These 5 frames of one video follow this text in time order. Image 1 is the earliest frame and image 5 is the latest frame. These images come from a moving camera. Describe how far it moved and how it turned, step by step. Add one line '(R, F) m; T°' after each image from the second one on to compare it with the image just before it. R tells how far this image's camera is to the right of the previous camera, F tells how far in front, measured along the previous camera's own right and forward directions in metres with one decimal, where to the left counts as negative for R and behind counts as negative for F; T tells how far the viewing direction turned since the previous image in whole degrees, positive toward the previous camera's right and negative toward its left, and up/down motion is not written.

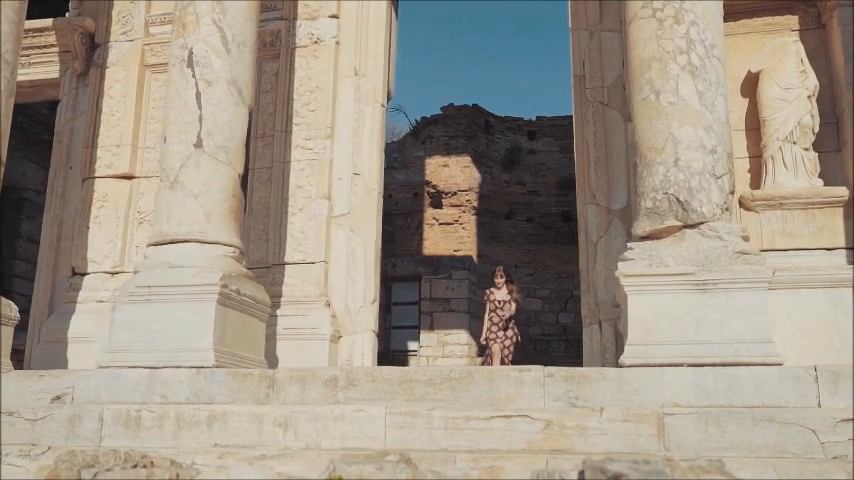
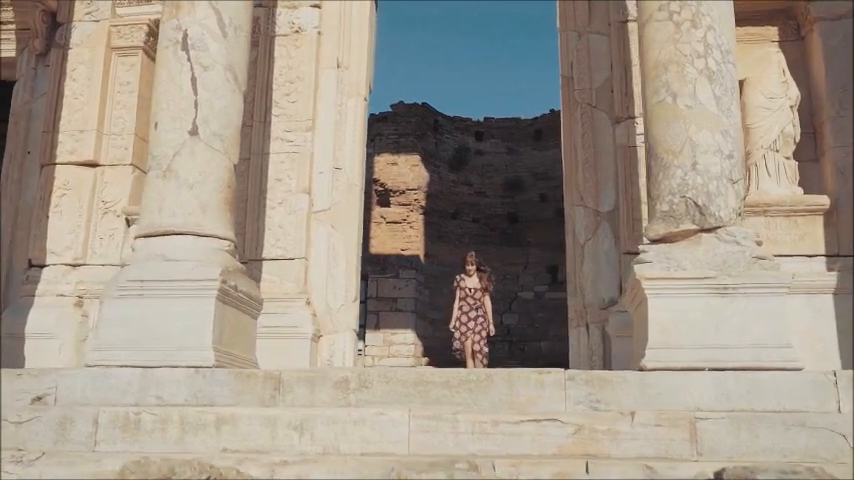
(-0.5, +0.2) m; +5°
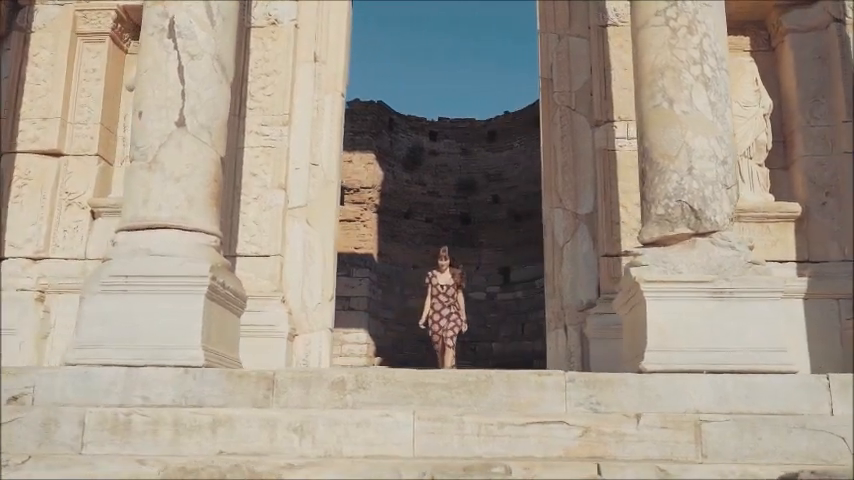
(-0.4, +0.1) m; +4°
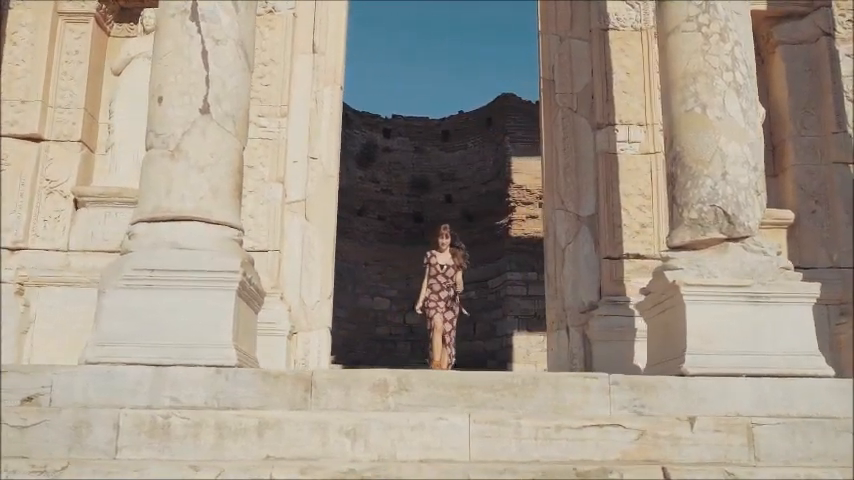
(-0.7, +0.1) m; +5°
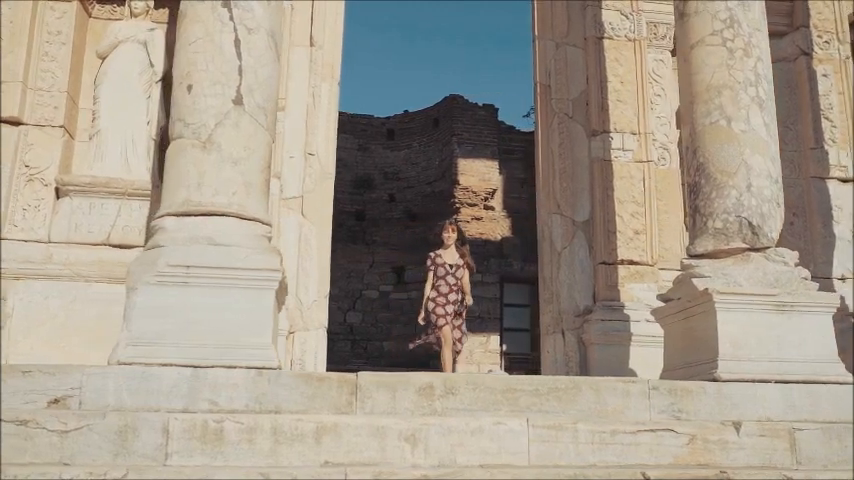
(-0.8, +0.1) m; +6°
